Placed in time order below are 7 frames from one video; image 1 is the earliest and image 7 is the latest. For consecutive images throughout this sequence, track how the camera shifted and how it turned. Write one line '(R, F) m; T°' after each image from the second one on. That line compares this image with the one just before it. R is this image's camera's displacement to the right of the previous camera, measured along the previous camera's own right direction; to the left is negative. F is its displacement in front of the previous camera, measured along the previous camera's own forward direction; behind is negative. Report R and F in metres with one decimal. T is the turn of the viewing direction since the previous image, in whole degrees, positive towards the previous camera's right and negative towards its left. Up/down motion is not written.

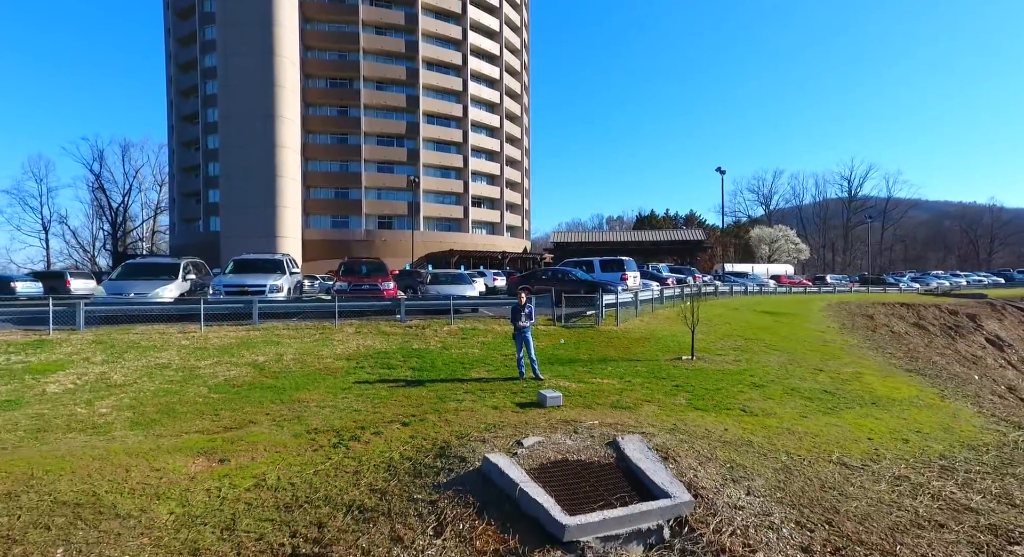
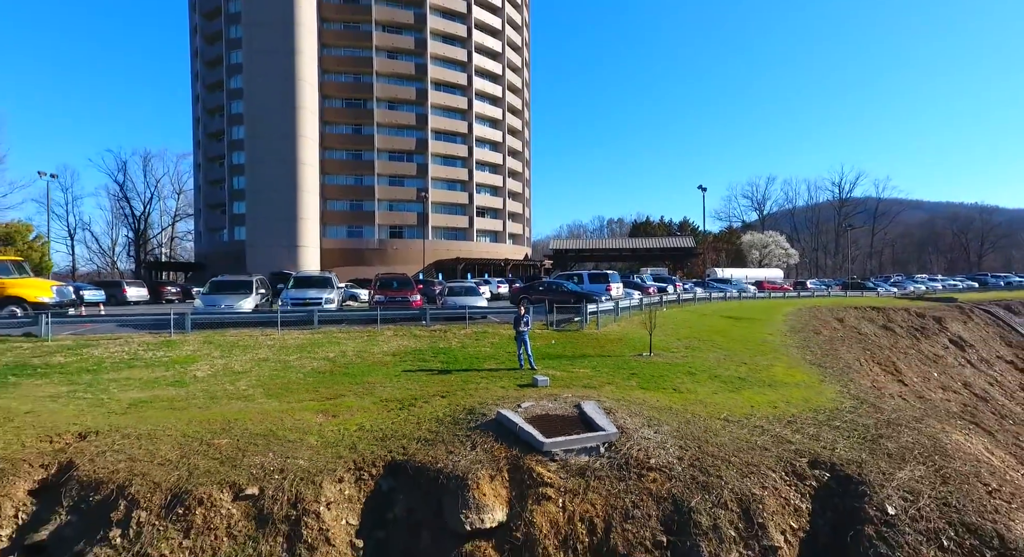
(0.0, -3.3) m; 0°
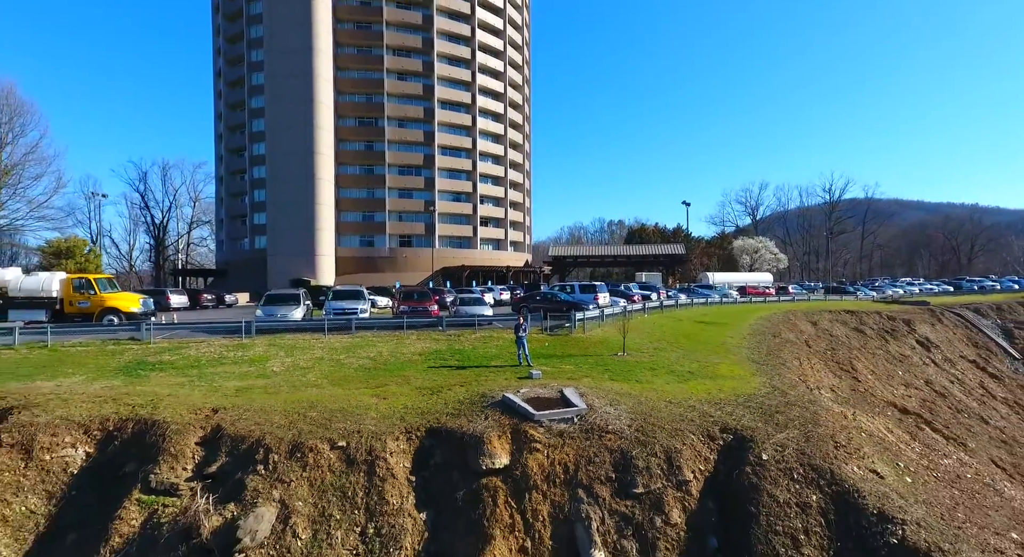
(0.0, -3.3) m; 0°
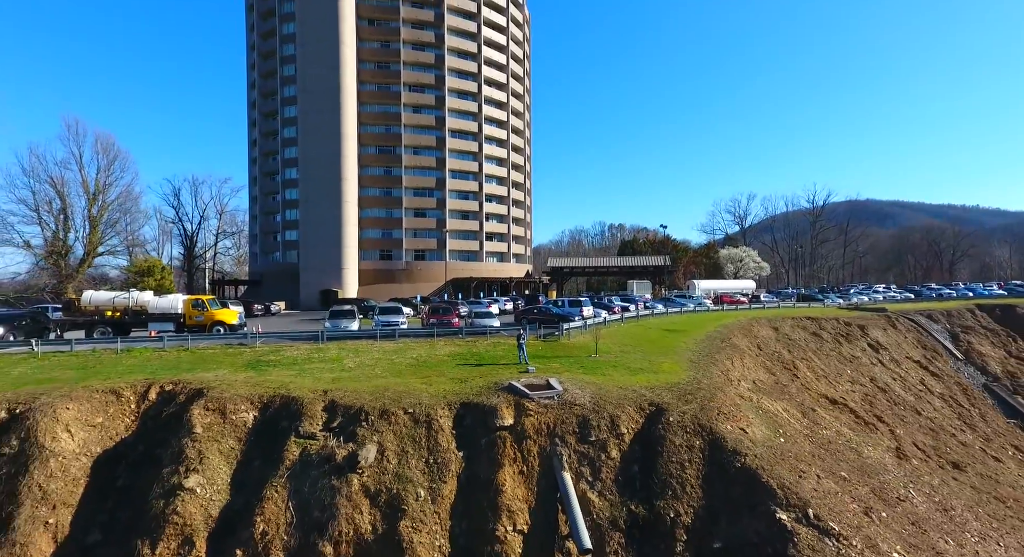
(0.0, -6.1) m; 0°
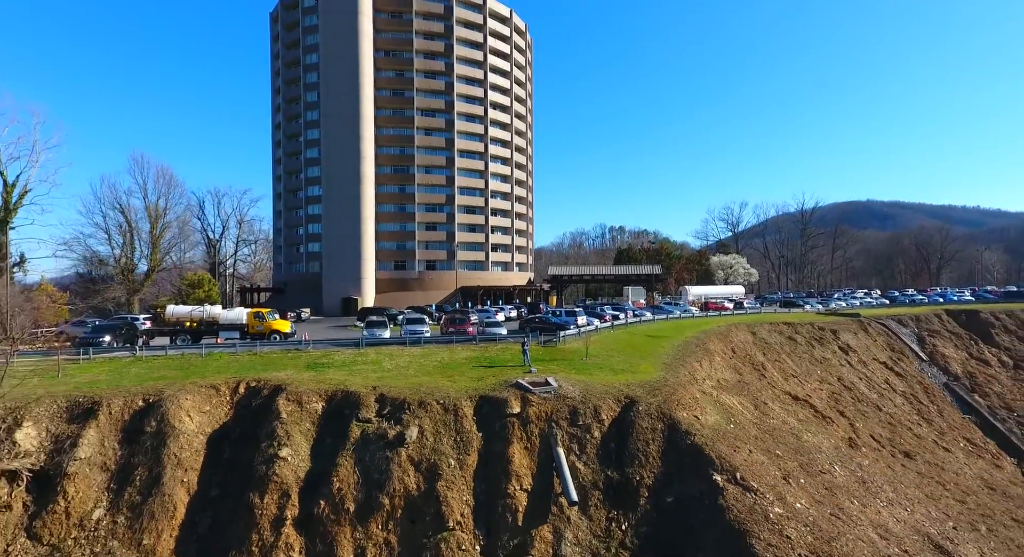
(-0.2, -4.9) m; 0°
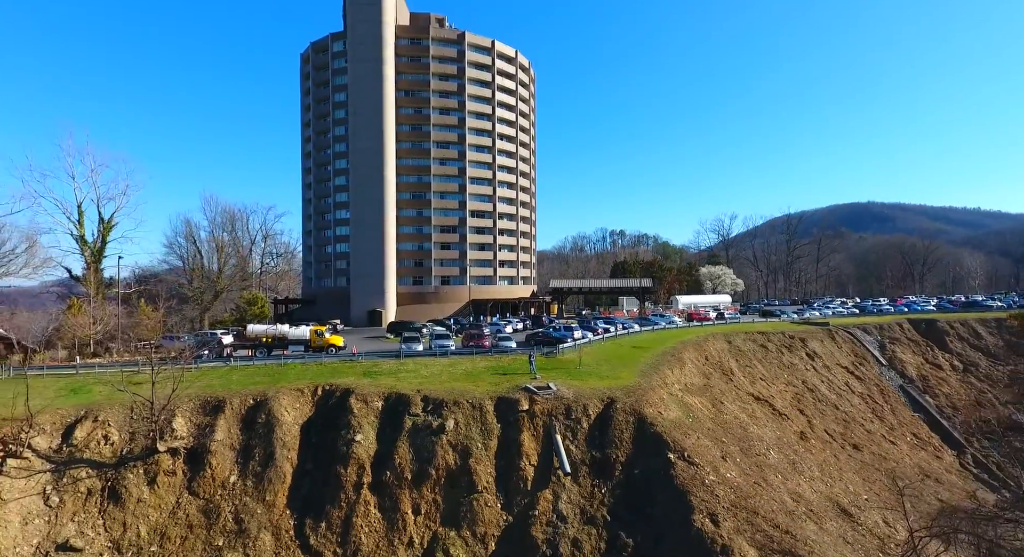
(-0.4, -7.2) m; 0°
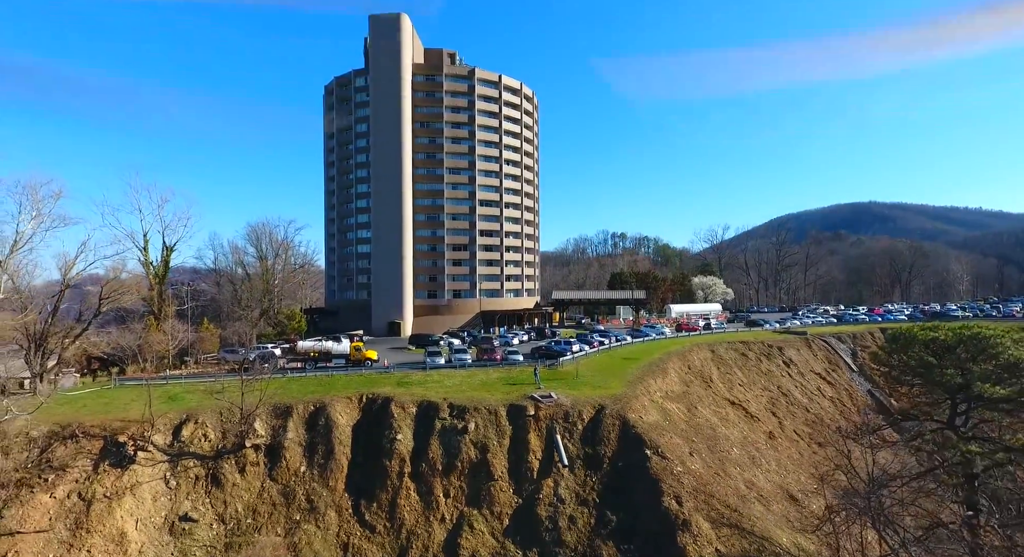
(-0.4, -6.6) m; 0°
